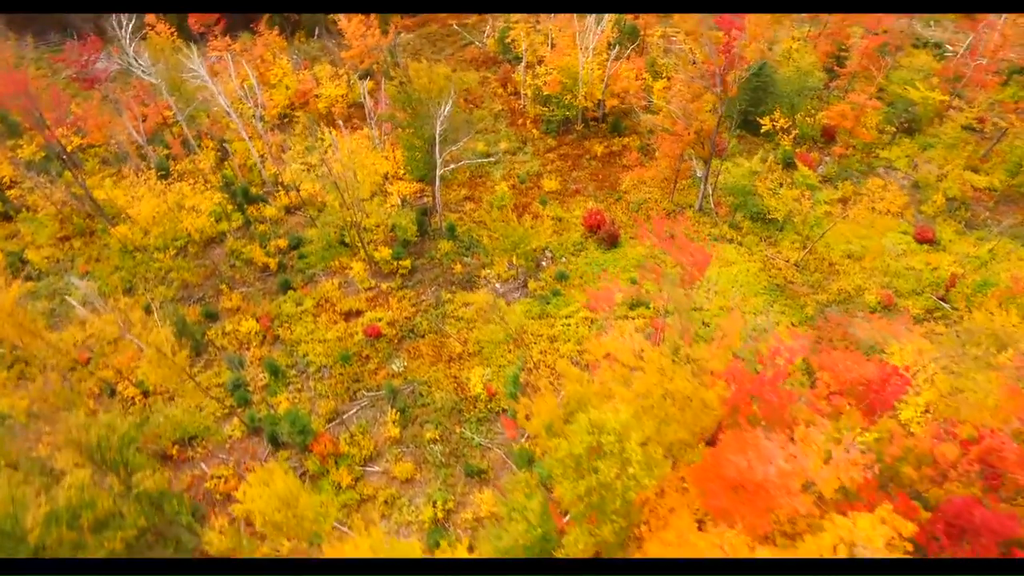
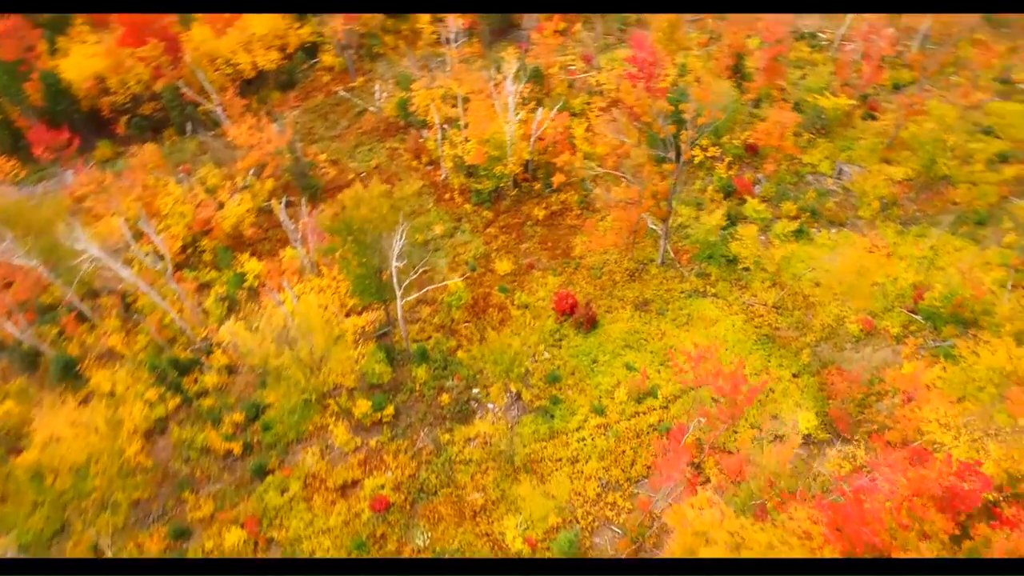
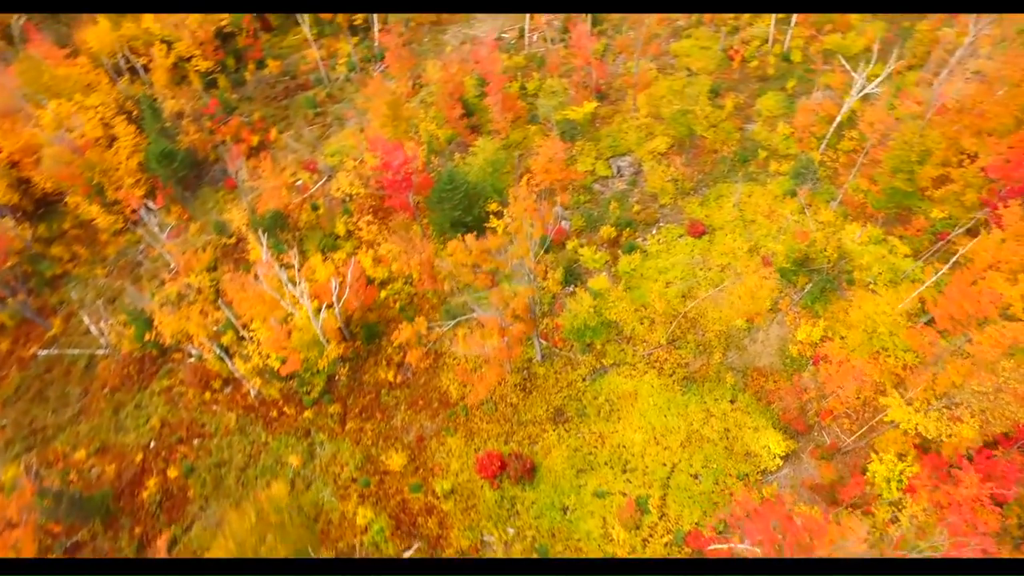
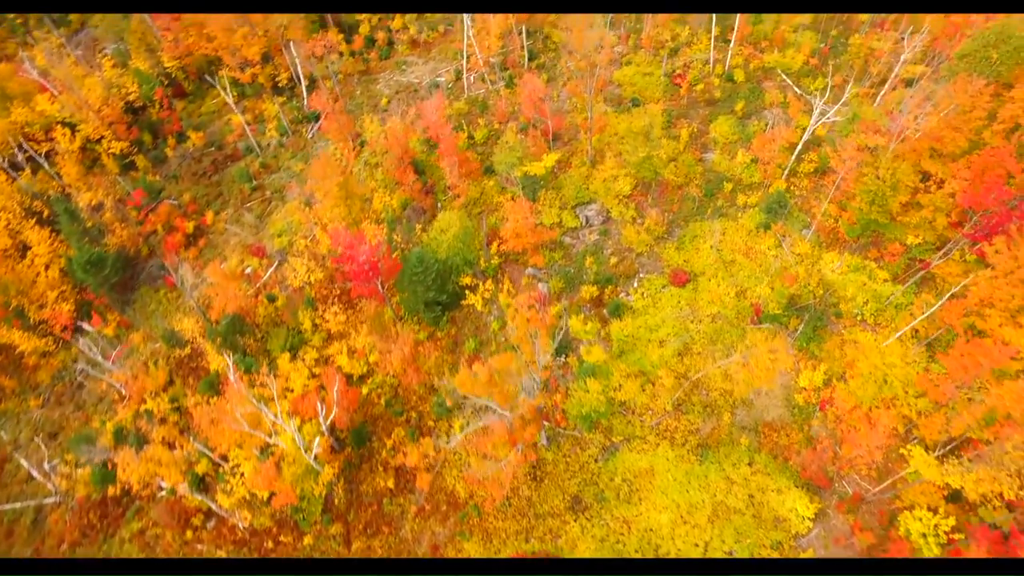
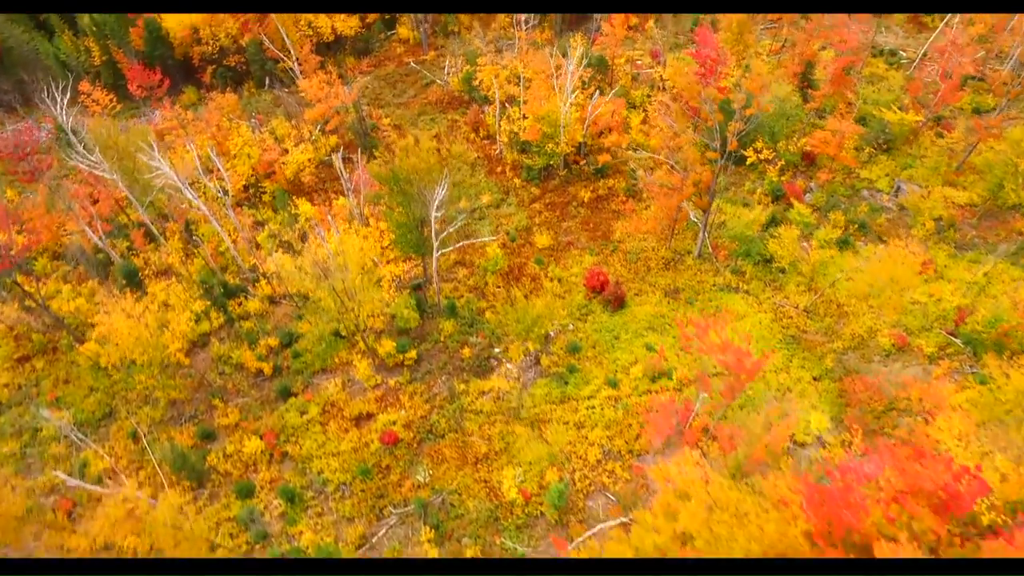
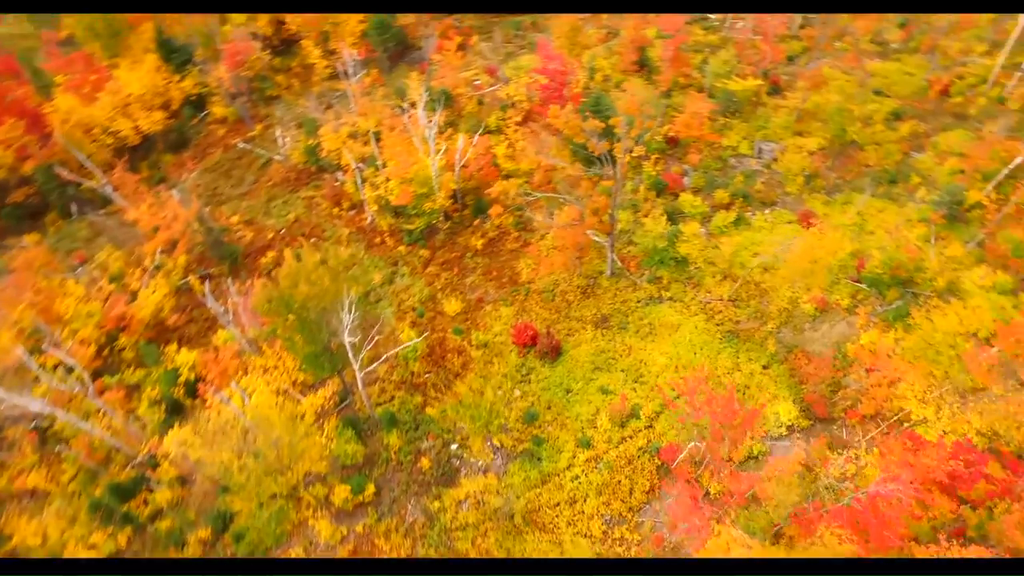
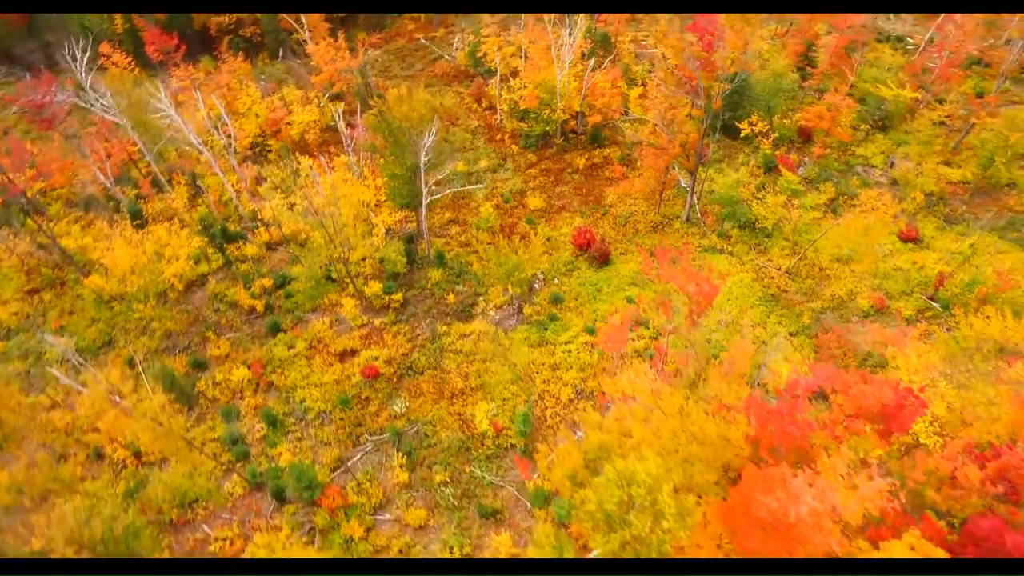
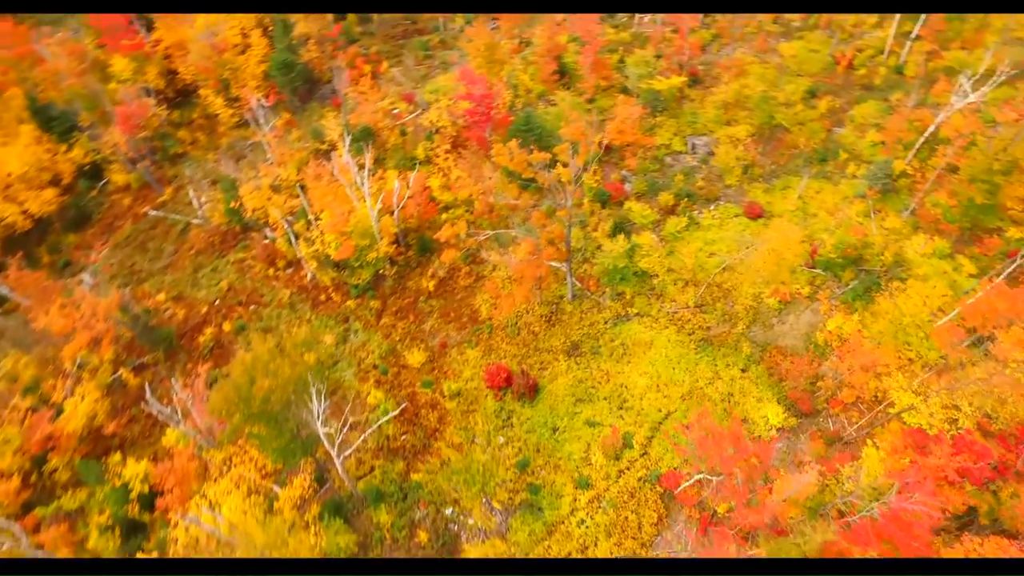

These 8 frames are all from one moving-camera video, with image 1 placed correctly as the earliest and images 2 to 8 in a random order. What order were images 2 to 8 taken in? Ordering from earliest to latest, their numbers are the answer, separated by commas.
7, 5, 2, 6, 8, 3, 4
